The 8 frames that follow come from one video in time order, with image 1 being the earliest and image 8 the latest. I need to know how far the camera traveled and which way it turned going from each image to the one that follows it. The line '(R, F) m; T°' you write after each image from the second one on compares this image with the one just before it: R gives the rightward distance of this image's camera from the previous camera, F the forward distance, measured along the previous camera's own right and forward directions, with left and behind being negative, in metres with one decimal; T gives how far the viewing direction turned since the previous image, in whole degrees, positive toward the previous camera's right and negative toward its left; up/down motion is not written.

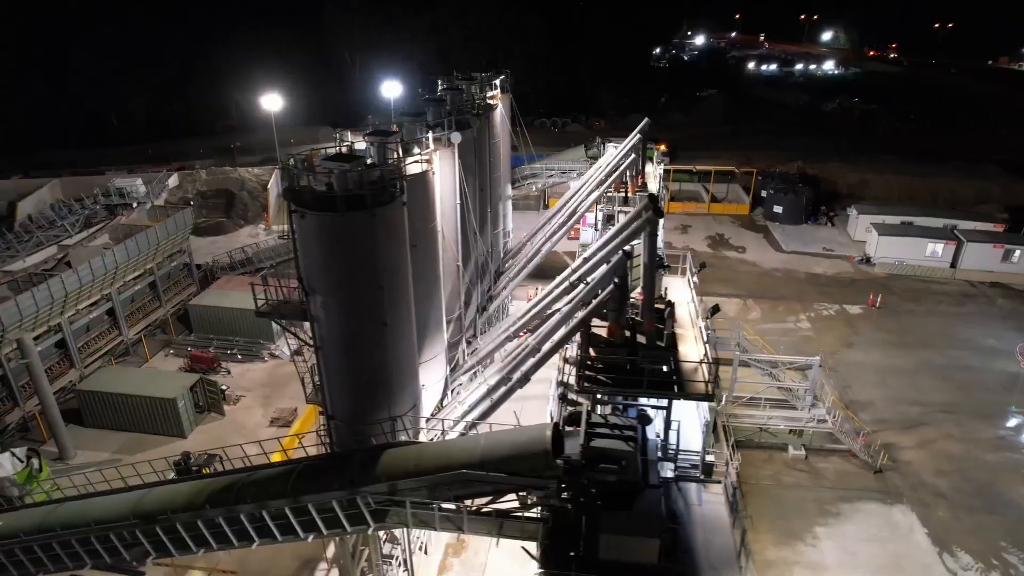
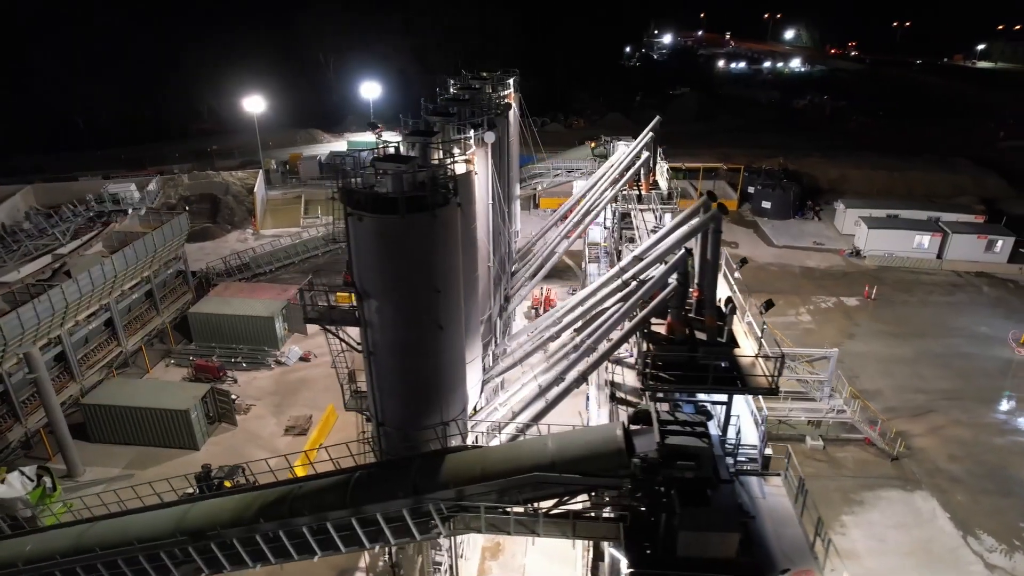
(-2.0, +0.2) m; +3°
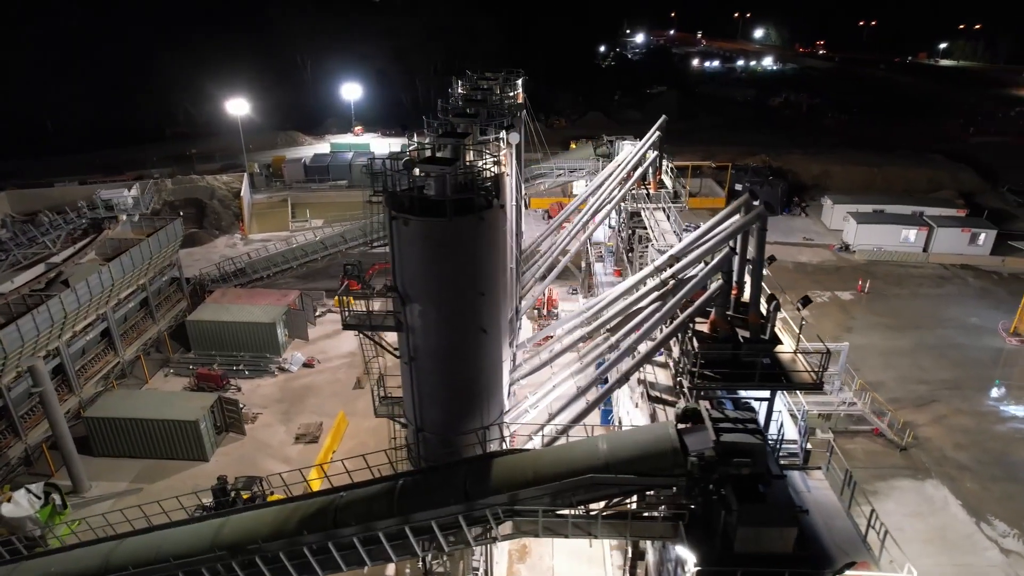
(-1.6, +0.1) m; +2°
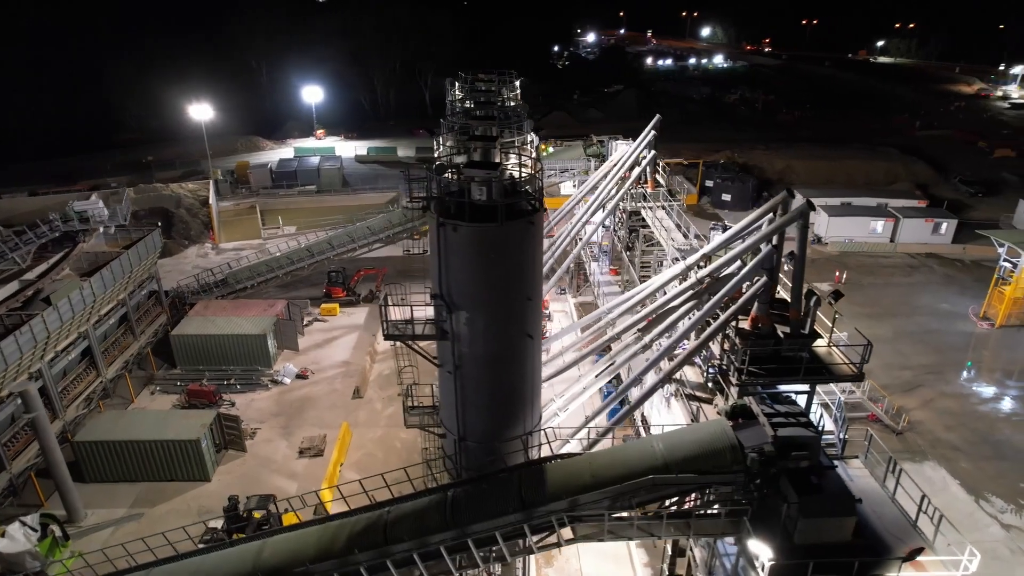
(-2.0, +0.2) m; +4°
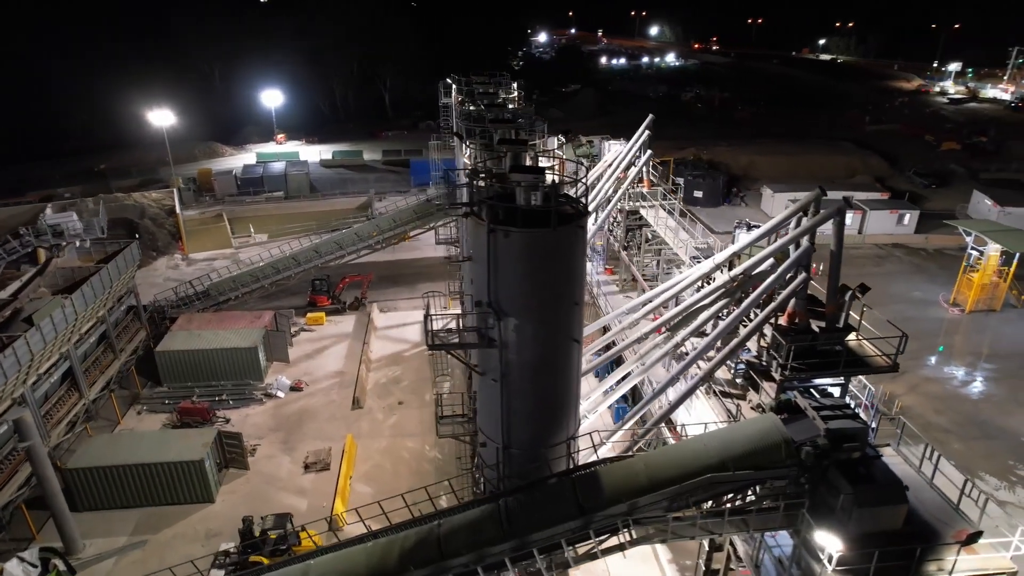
(-2.0, +0.2) m; +4°
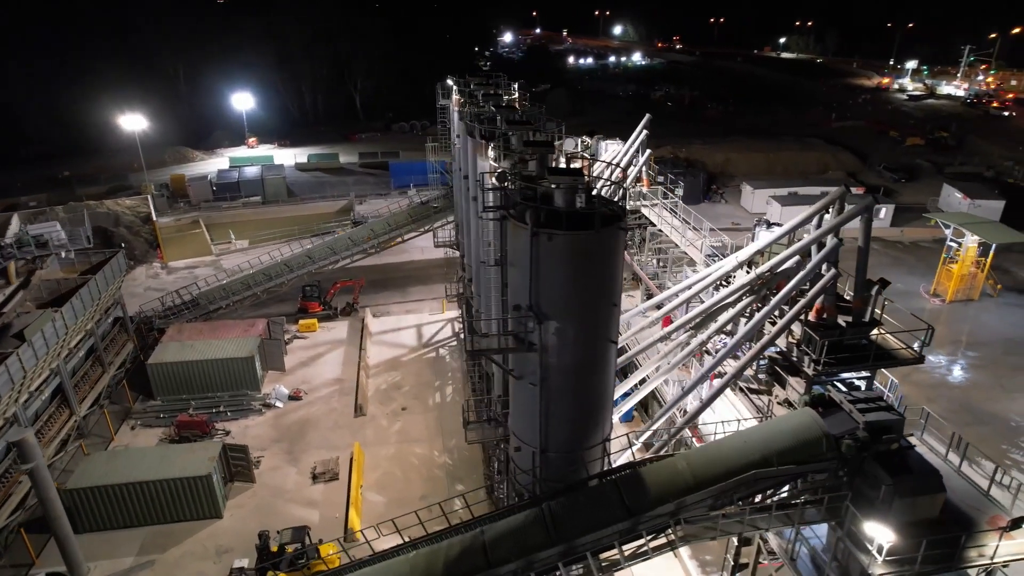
(-1.5, +0.1) m; +3°
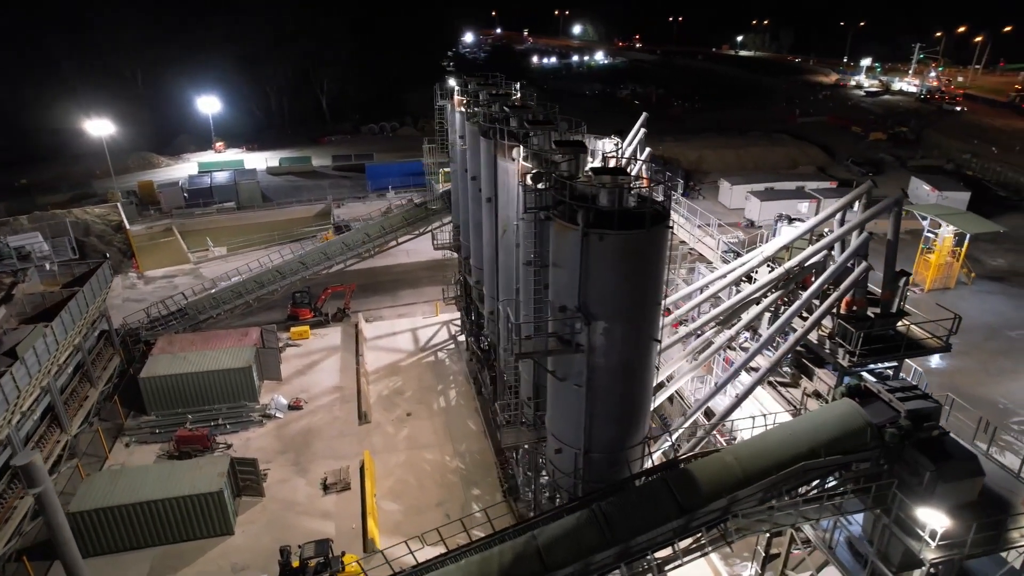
(-1.7, +0.2) m; +3°
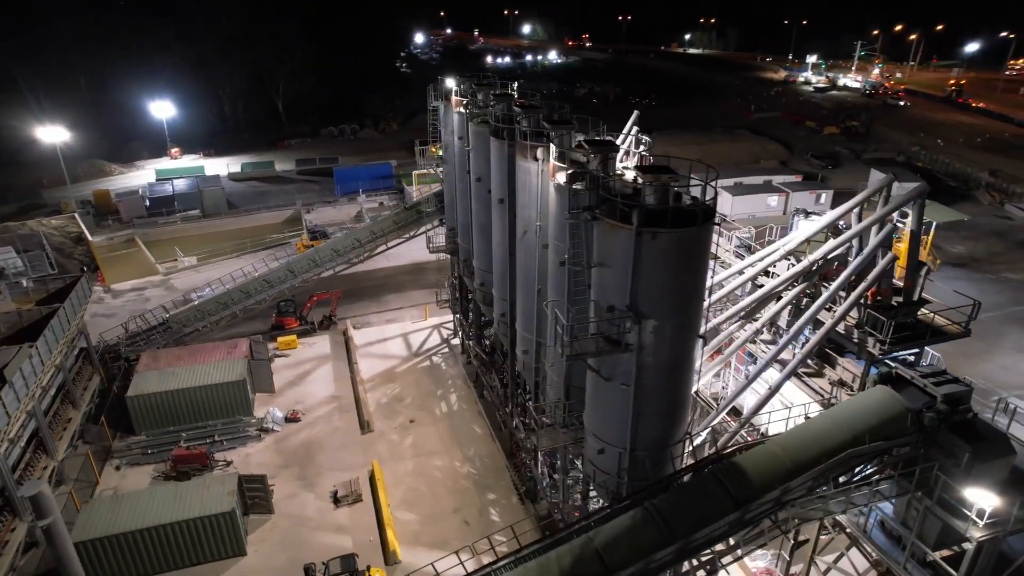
(-2.0, +0.2) m; +4°
